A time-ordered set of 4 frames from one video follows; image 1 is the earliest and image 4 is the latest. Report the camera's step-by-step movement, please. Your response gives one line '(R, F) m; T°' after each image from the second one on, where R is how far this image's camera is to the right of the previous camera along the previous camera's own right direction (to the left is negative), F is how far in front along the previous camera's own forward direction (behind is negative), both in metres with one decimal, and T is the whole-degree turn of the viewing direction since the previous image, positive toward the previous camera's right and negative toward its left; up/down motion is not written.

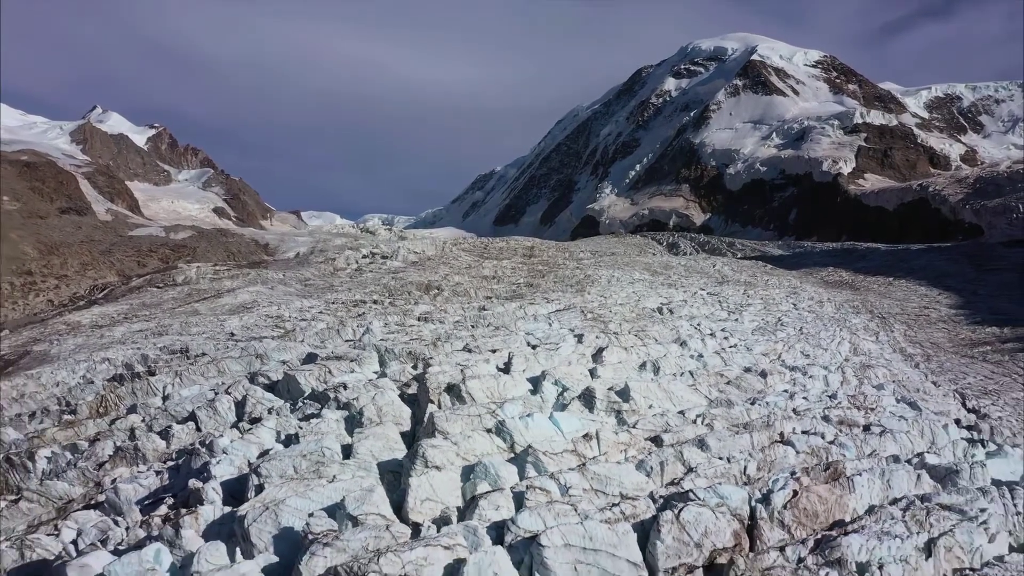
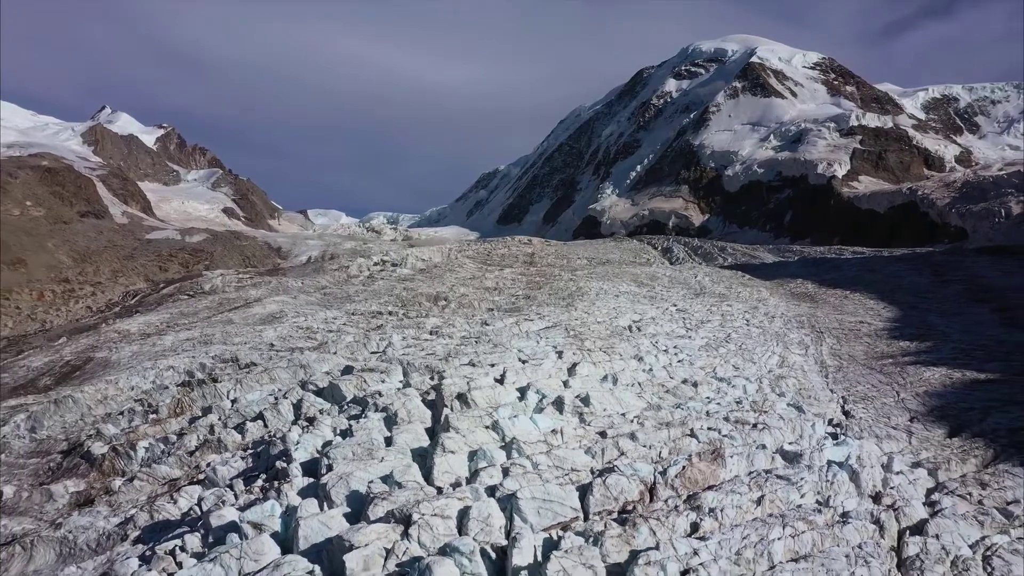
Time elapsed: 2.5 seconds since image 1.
(+0.1, -1.5) m; 0°
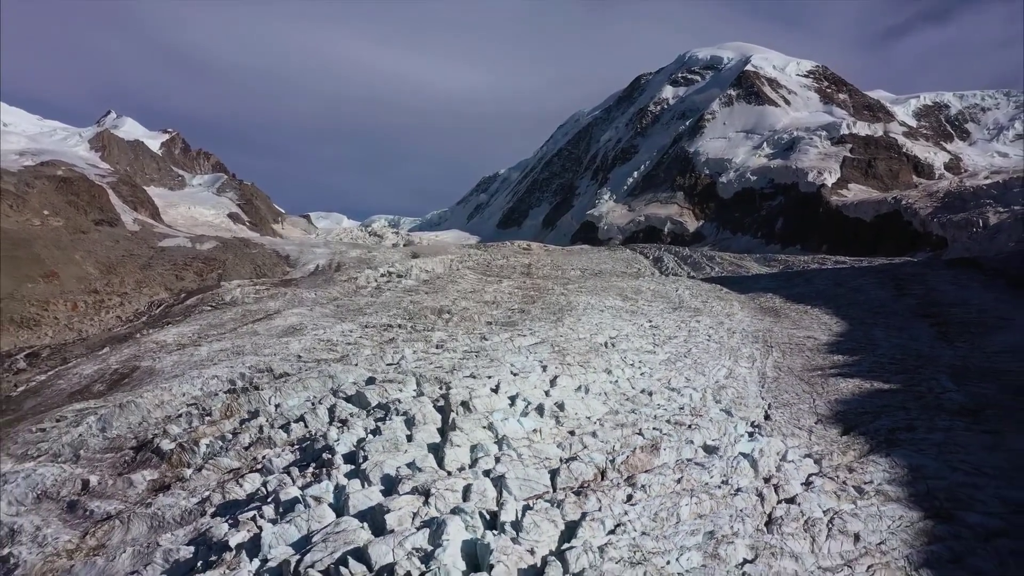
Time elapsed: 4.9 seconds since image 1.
(+0.1, -1.5) m; 0°
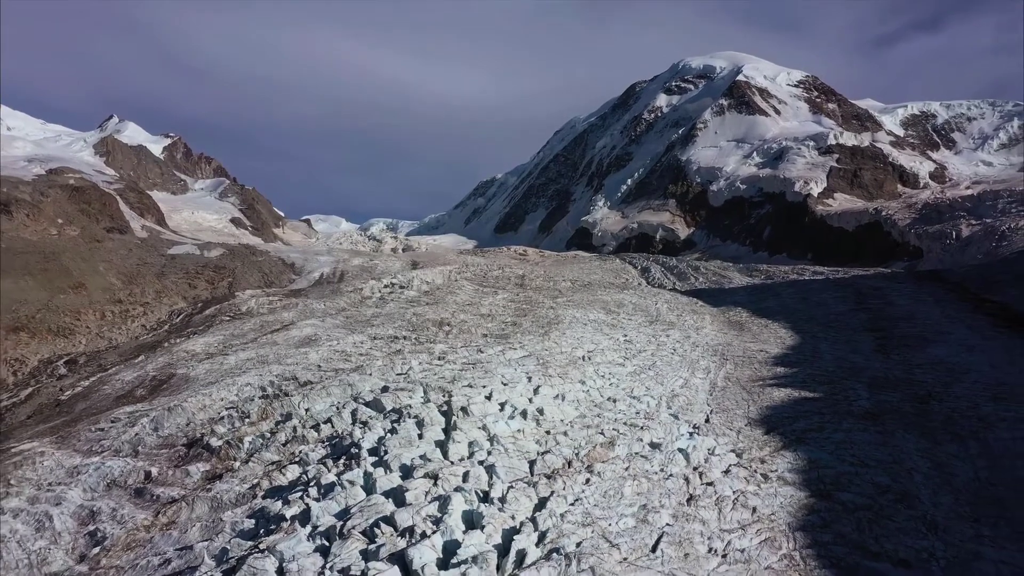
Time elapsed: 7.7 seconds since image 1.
(+0.1, -1.7) m; 0°
